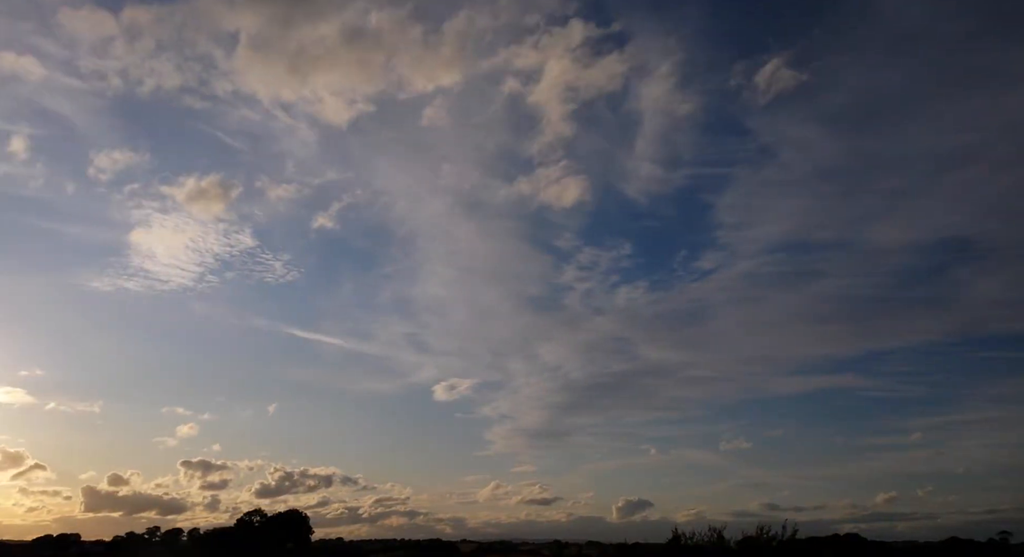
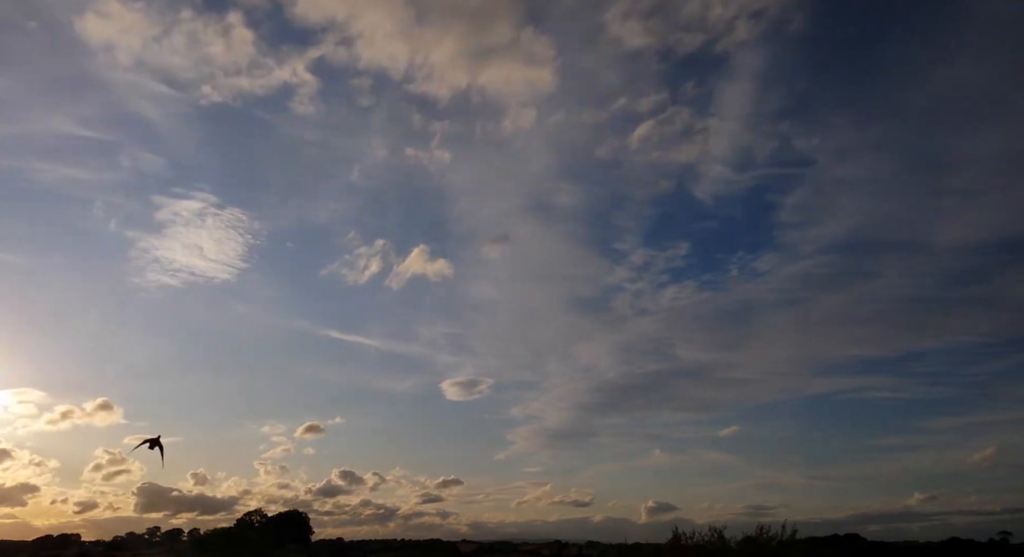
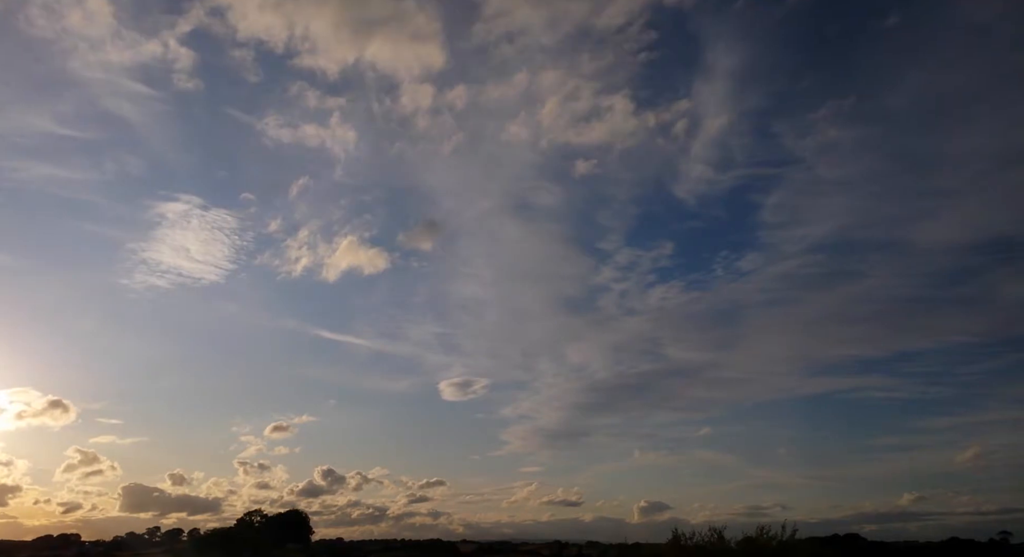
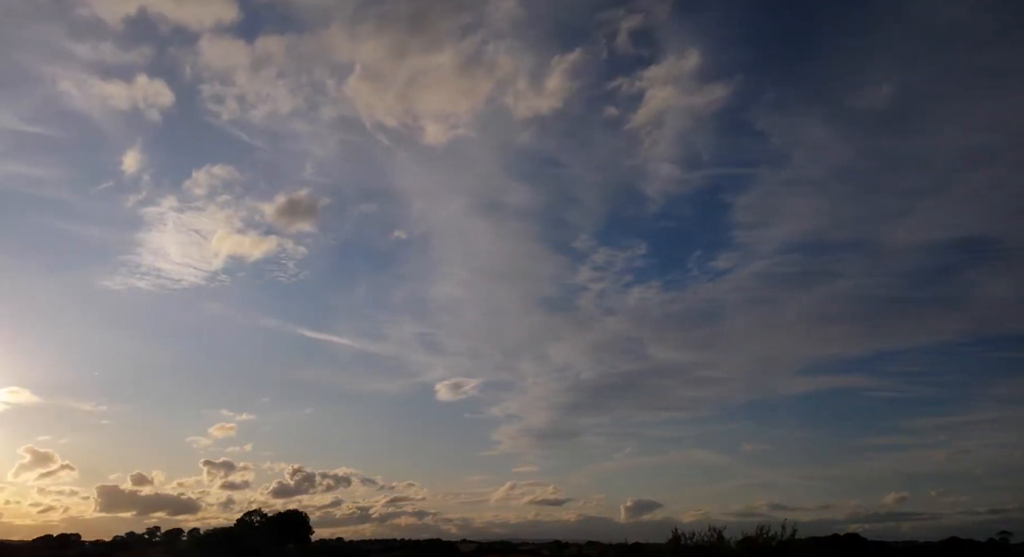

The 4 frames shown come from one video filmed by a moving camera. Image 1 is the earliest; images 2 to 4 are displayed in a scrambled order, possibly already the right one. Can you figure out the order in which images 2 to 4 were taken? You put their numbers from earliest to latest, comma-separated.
4, 3, 2
